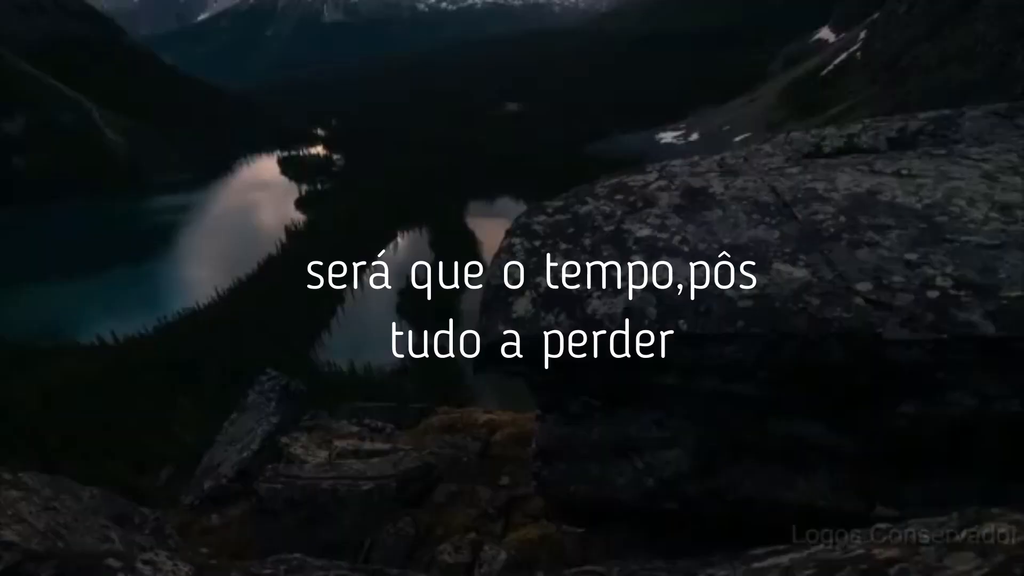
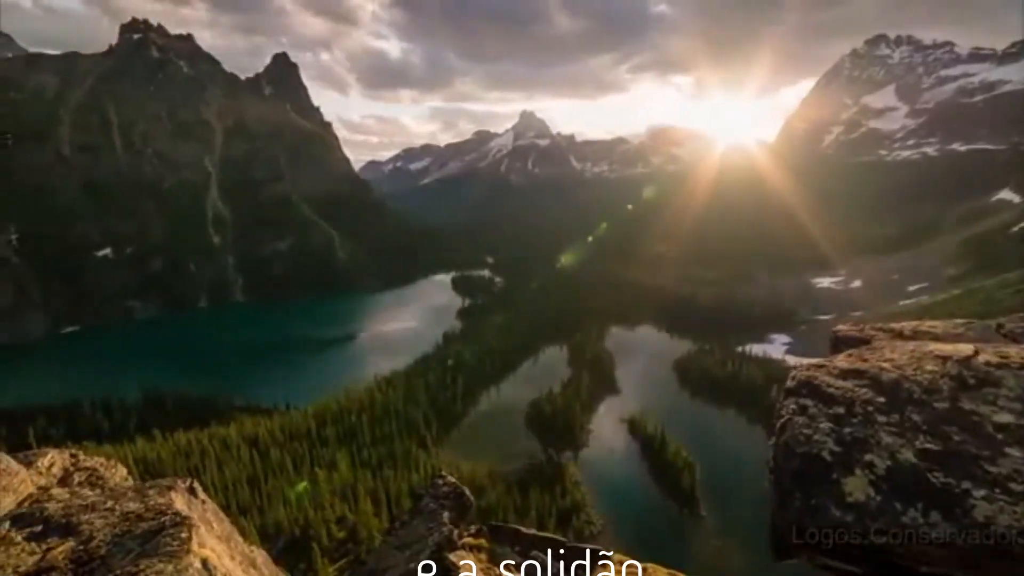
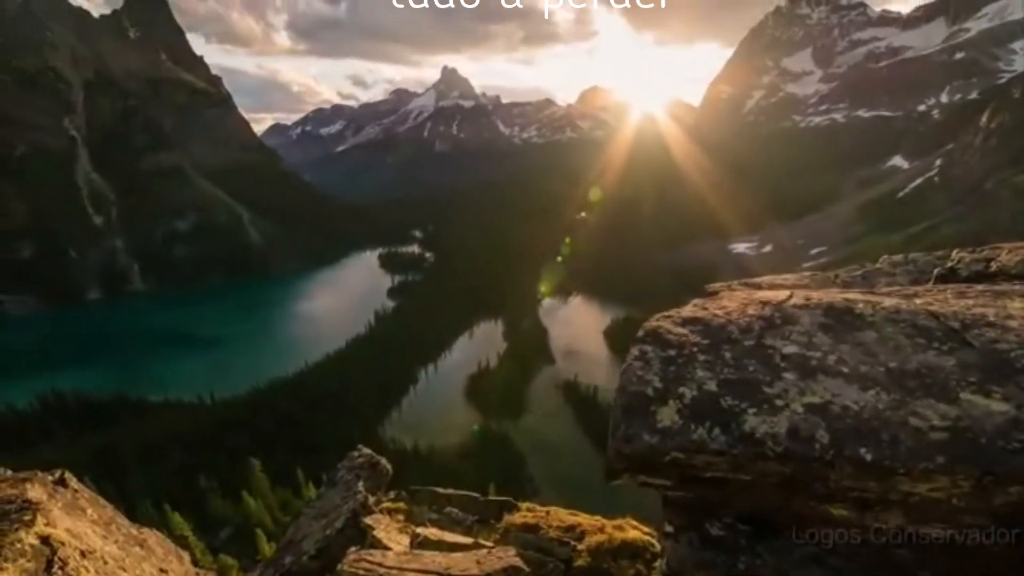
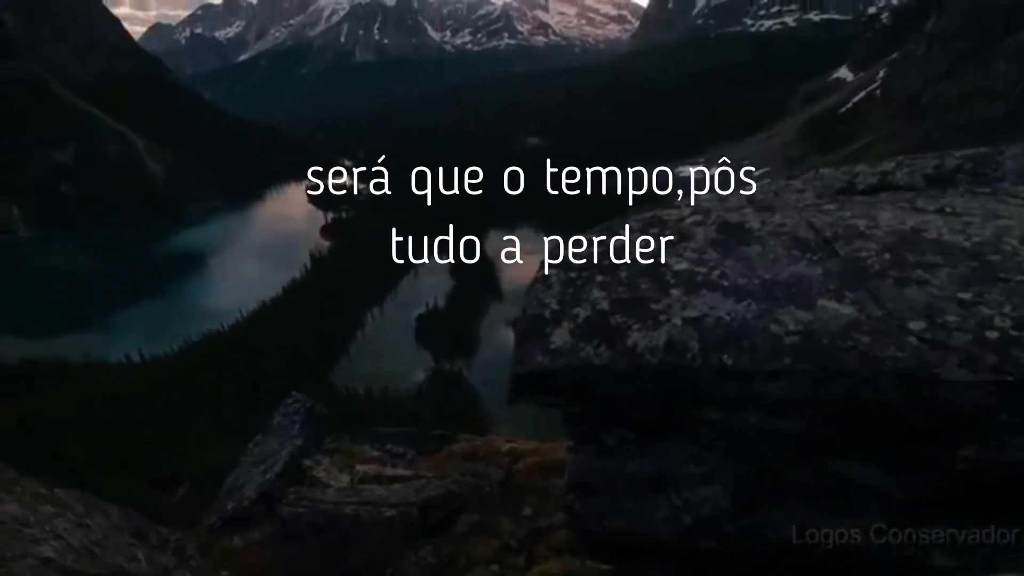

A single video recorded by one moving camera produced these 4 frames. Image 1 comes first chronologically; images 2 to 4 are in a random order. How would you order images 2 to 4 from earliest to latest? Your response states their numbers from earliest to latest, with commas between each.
4, 3, 2
